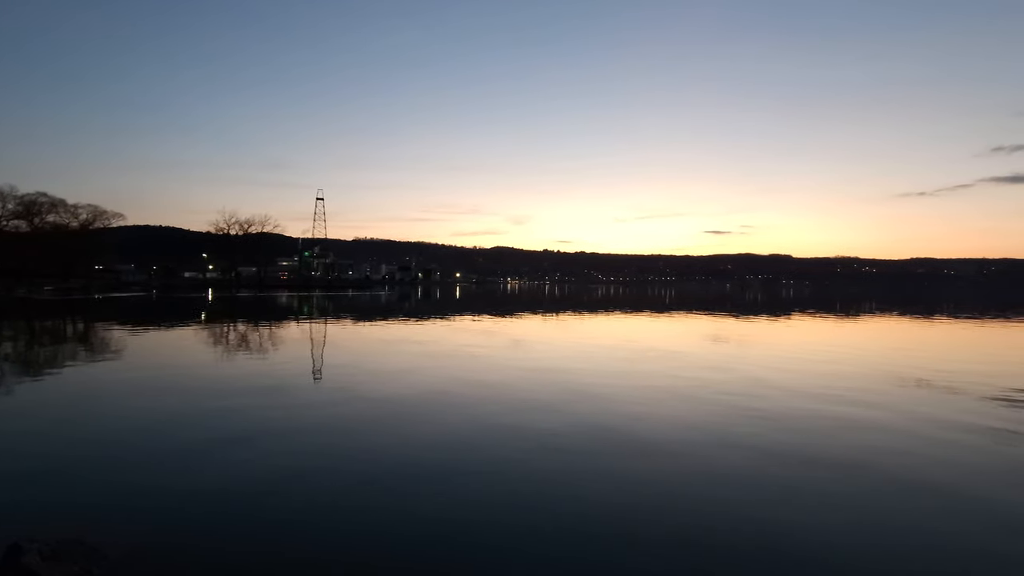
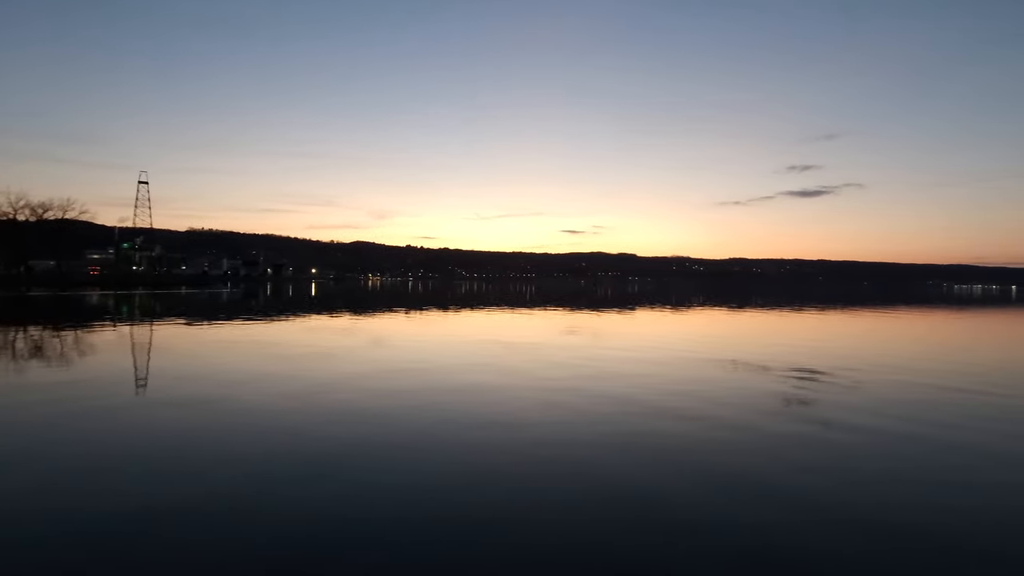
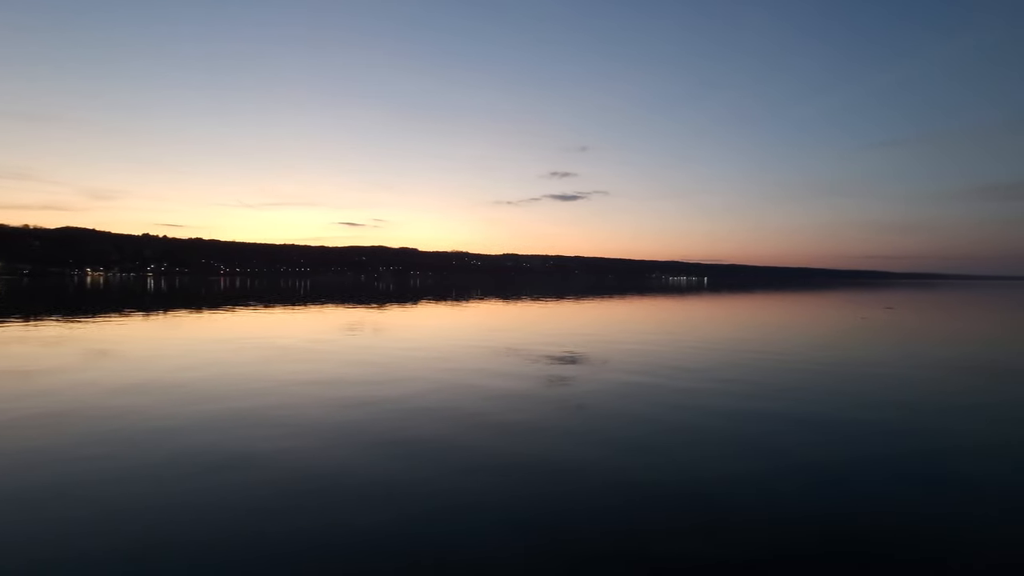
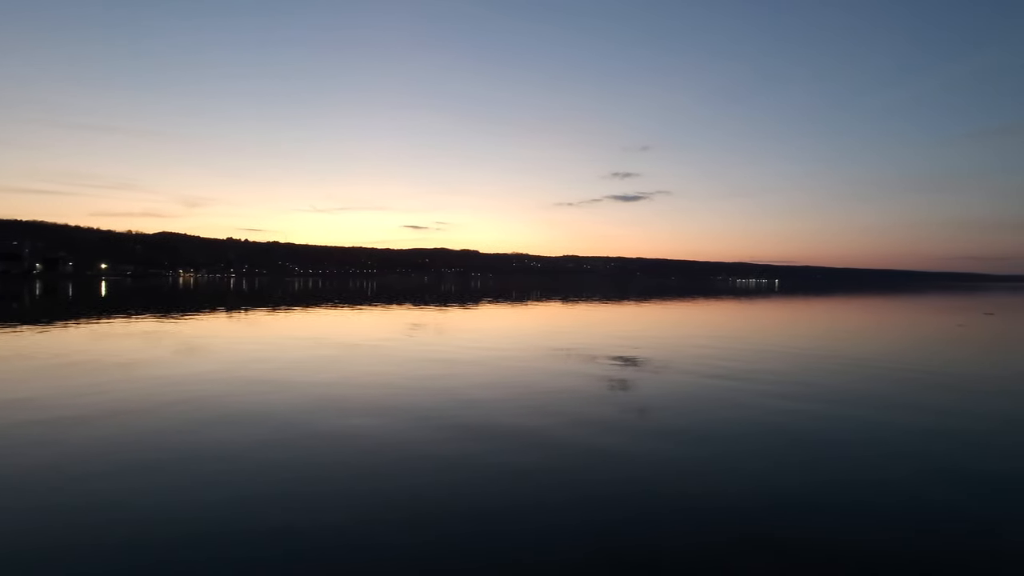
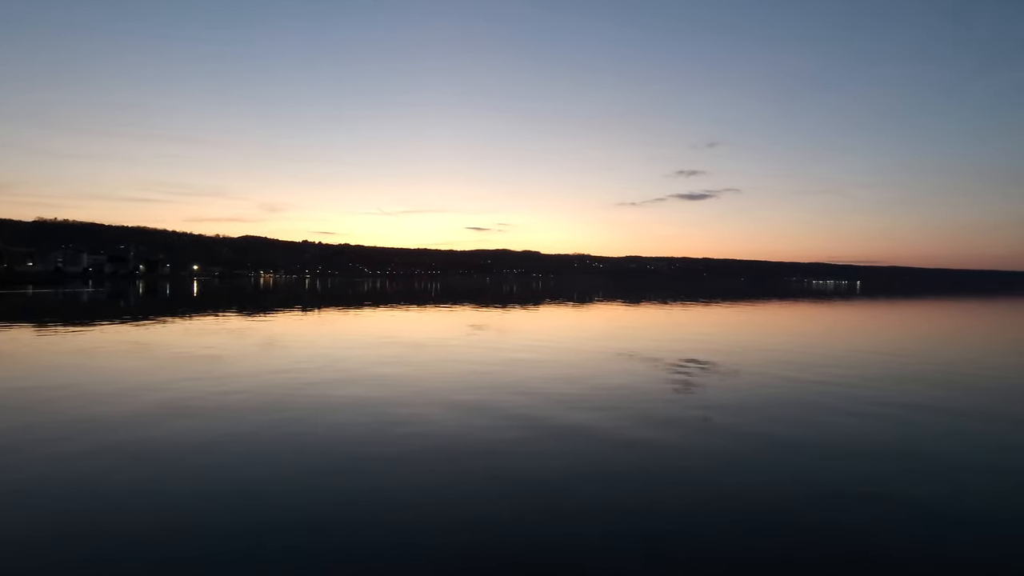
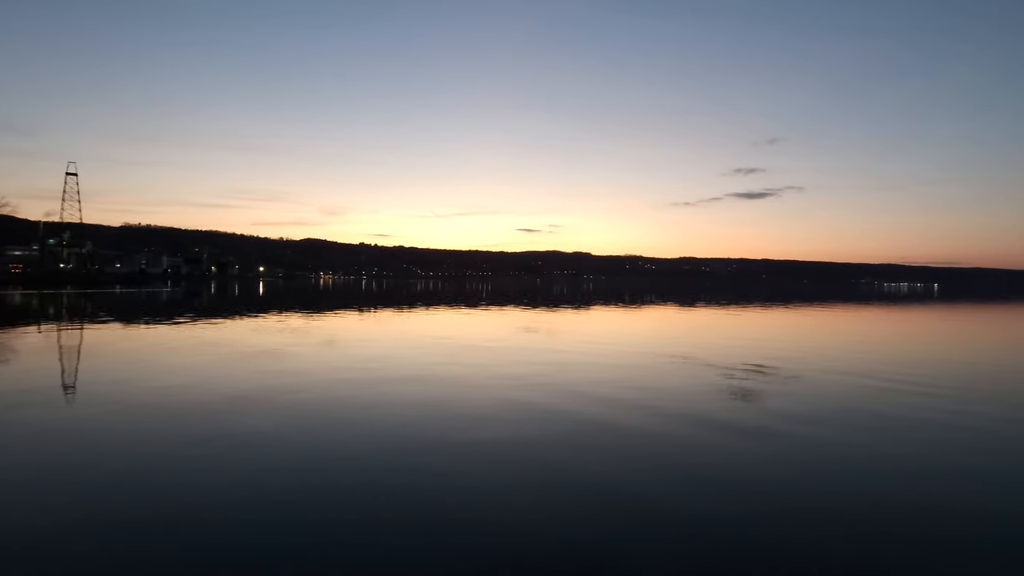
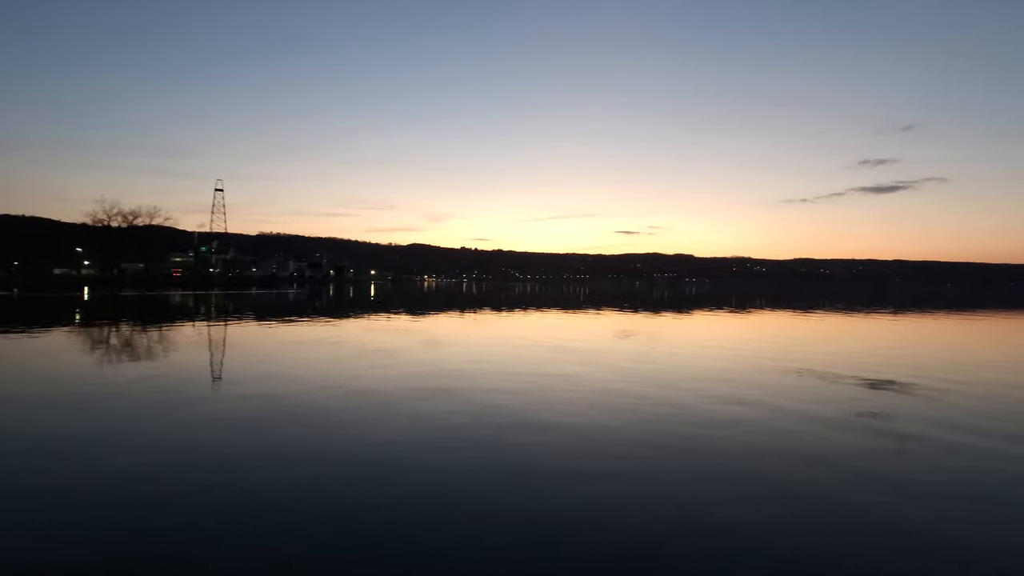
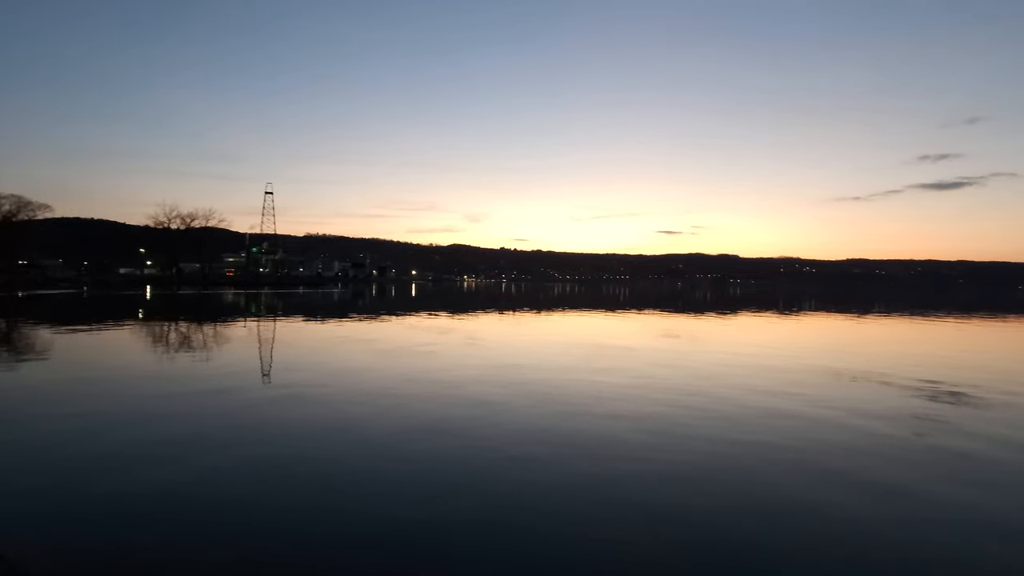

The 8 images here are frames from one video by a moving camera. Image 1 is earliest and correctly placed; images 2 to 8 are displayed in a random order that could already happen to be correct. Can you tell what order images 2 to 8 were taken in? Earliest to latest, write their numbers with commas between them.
8, 7, 2, 6, 5, 4, 3
